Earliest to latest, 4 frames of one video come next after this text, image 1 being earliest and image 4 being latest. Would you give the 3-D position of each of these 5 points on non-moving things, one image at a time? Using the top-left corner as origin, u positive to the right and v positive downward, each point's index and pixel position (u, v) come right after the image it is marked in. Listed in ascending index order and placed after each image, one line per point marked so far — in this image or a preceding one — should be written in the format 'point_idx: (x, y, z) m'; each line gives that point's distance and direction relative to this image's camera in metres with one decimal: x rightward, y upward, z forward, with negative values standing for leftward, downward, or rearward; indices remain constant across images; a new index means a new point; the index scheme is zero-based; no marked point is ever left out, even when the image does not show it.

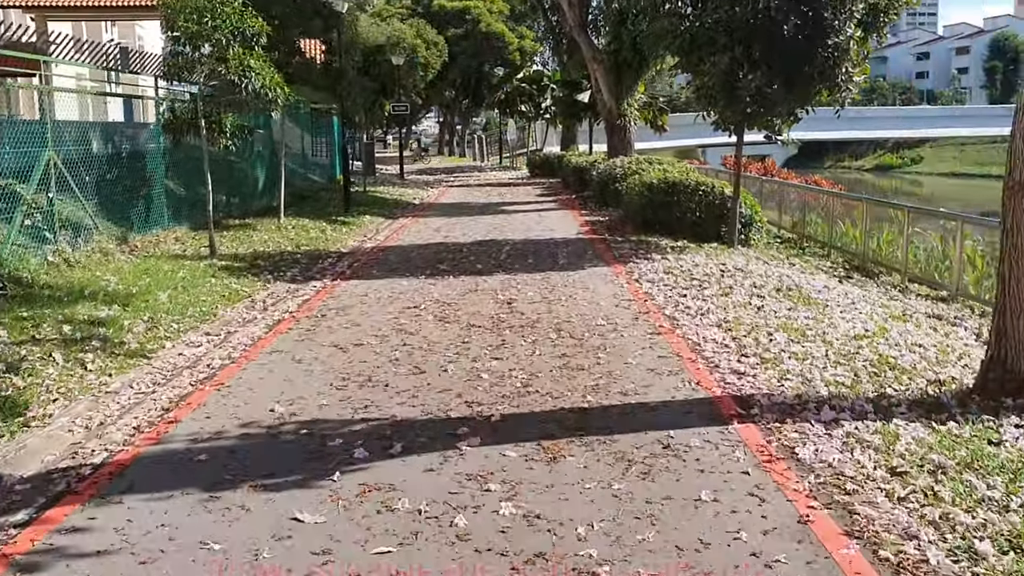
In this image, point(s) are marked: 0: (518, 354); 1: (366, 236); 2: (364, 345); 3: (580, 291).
0: (0.0, -0.5, +6.9) m
1: (-2.4, +0.9, +15.8) m
2: (-1.1, -0.4, +7.3) m
3: (+0.7, 0.0, +9.5) m
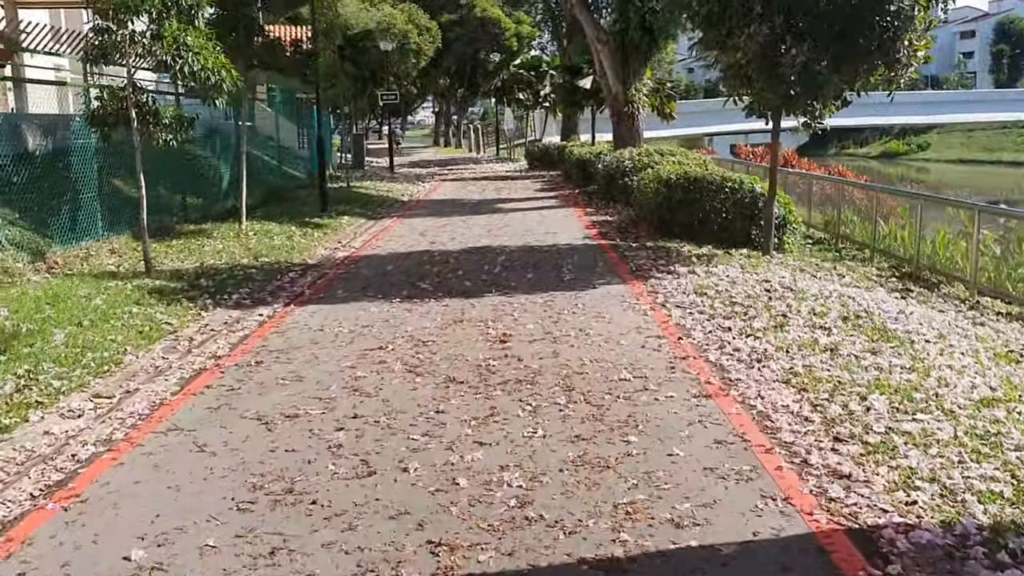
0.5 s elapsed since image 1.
0: (0.0, -0.7, +4.9) m
1: (-2.4, +0.7, +13.7) m
2: (-1.2, -0.7, +5.3) m
3: (+0.6, -0.3, +7.5) m
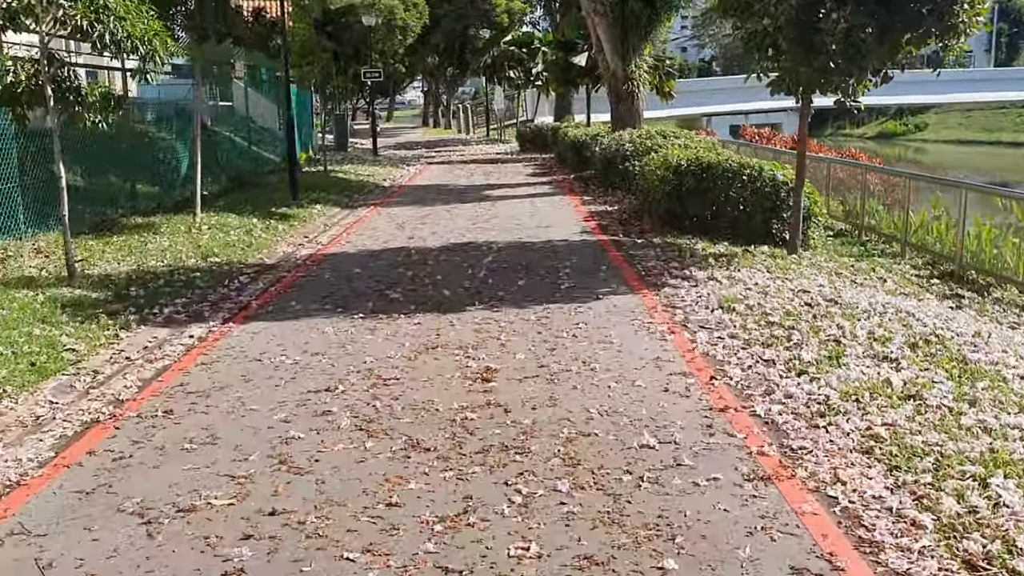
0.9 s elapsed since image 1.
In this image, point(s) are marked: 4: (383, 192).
0: (-0.1, -0.9, +3.4) m
1: (-2.6, +0.6, +12.2) m
2: (-1.2, -0.9, +3.8) m
3: (+0.5, -0.4, +6.0) m
4: (-2.4, +1.8, +18.3) m
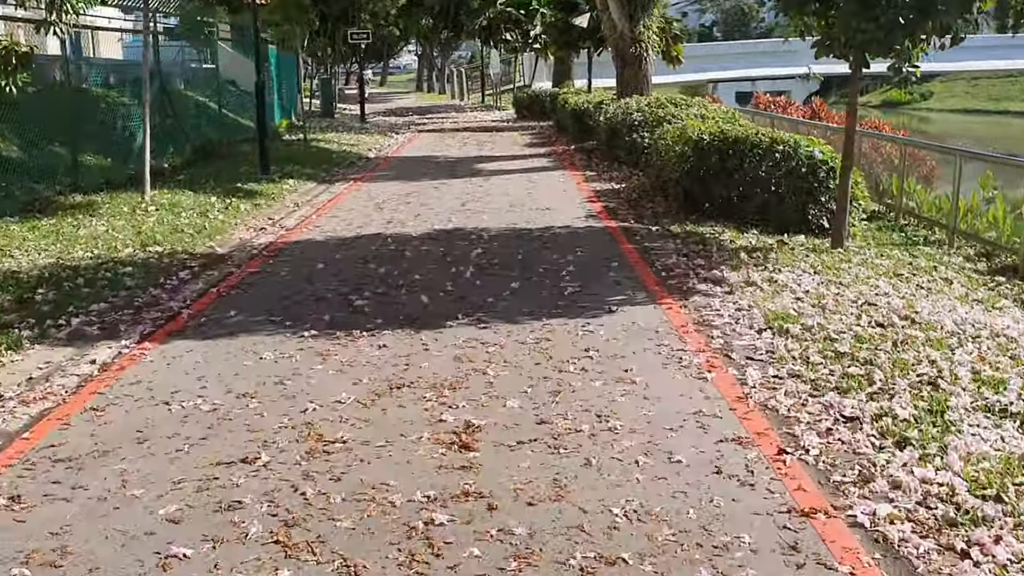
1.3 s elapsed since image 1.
0: (-0.1, -1.1, +1.9) m
1: (-2.6, +0.8, +10.6) m
2: (-1.3, -1.1, +2.3) m
3: (+0.5, -0.5, +4.5) m
4: (-2.5, +2.2, +16.7) m
